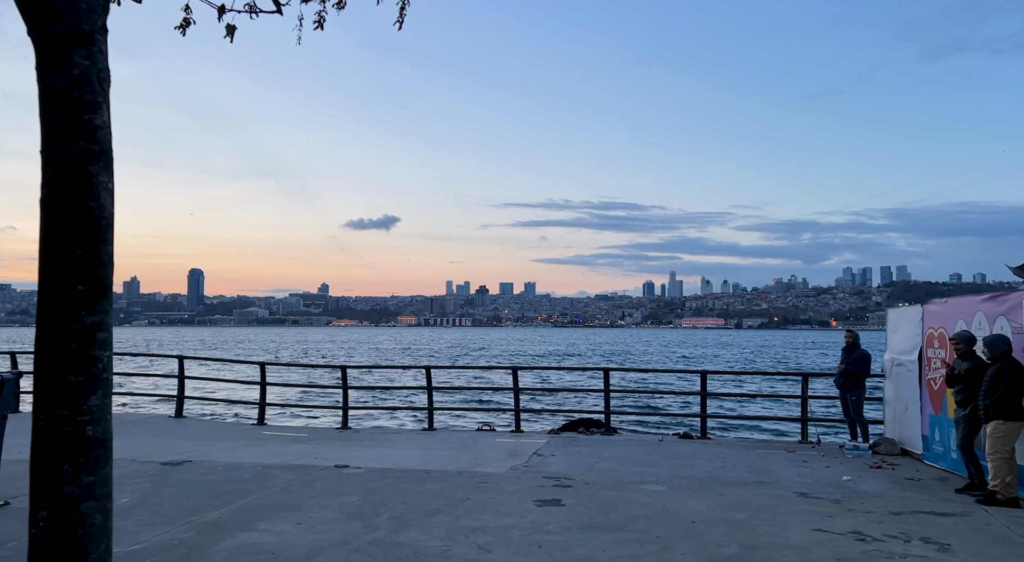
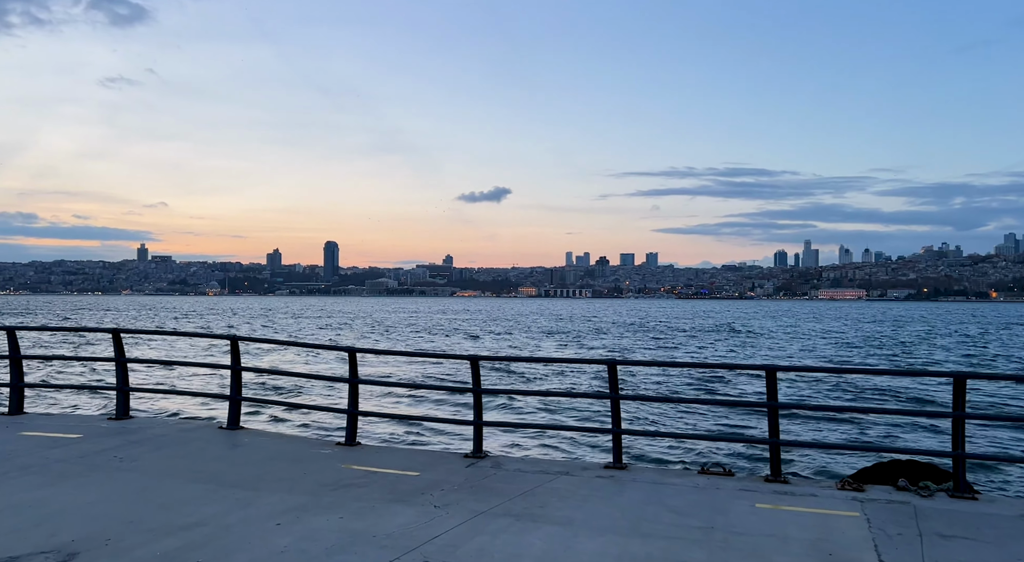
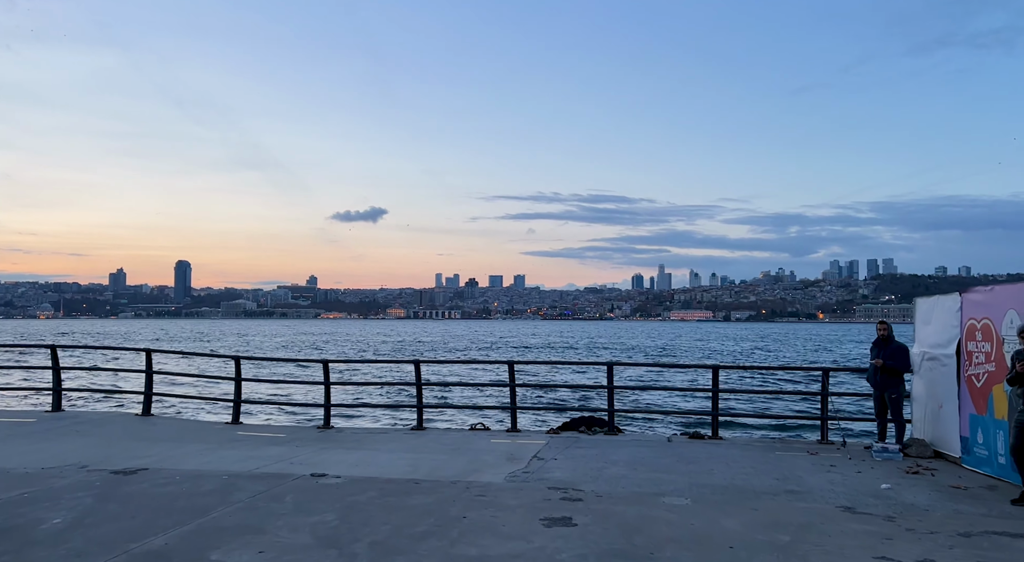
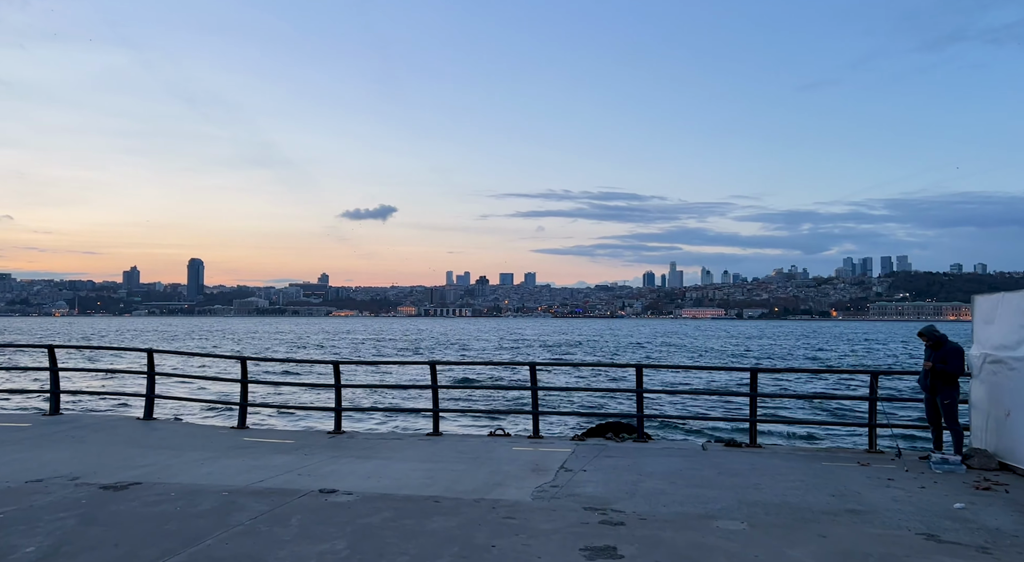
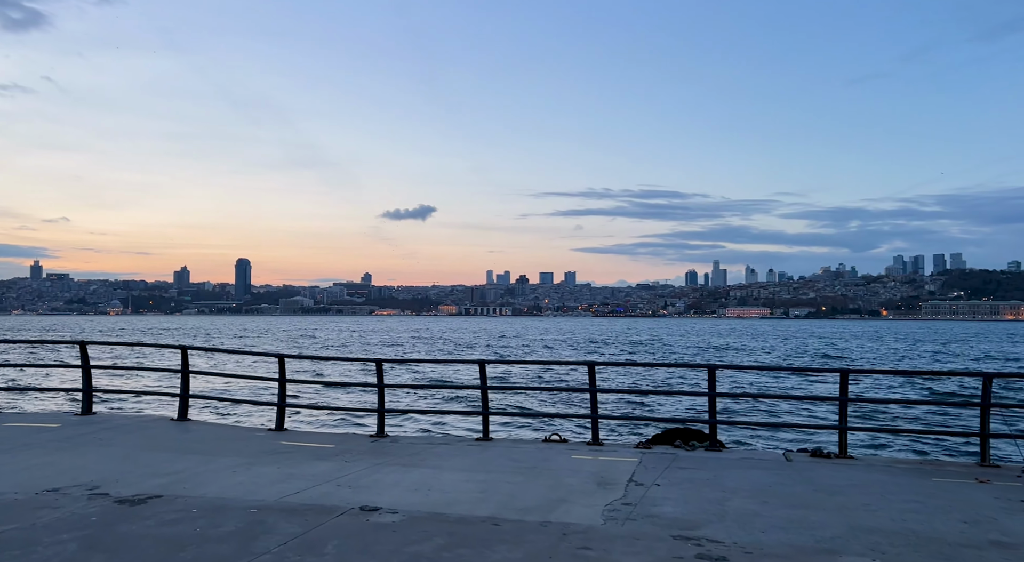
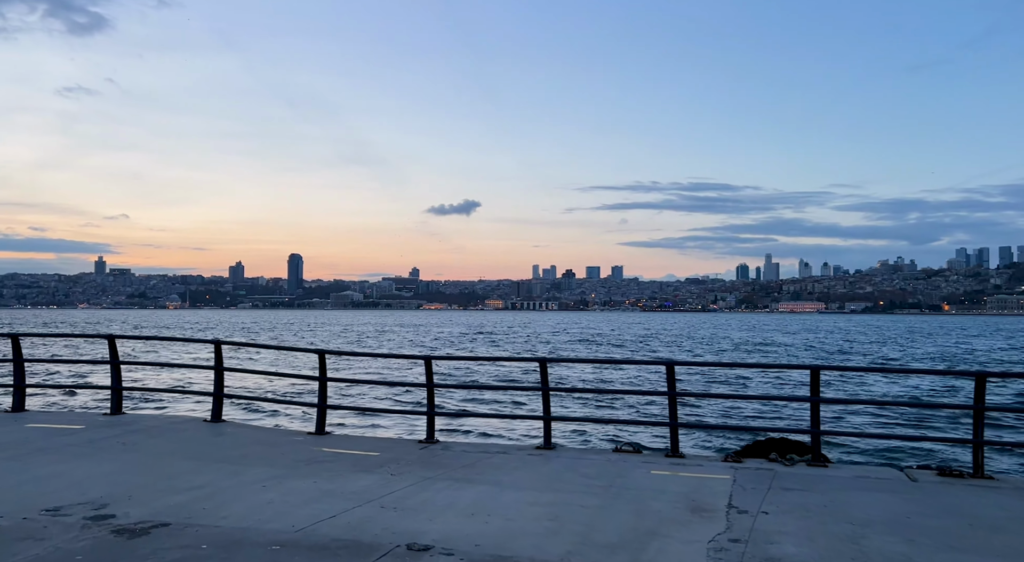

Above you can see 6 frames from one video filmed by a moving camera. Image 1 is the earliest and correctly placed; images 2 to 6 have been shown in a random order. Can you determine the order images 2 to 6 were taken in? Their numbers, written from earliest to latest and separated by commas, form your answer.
3, 4, 5, 6, 2
